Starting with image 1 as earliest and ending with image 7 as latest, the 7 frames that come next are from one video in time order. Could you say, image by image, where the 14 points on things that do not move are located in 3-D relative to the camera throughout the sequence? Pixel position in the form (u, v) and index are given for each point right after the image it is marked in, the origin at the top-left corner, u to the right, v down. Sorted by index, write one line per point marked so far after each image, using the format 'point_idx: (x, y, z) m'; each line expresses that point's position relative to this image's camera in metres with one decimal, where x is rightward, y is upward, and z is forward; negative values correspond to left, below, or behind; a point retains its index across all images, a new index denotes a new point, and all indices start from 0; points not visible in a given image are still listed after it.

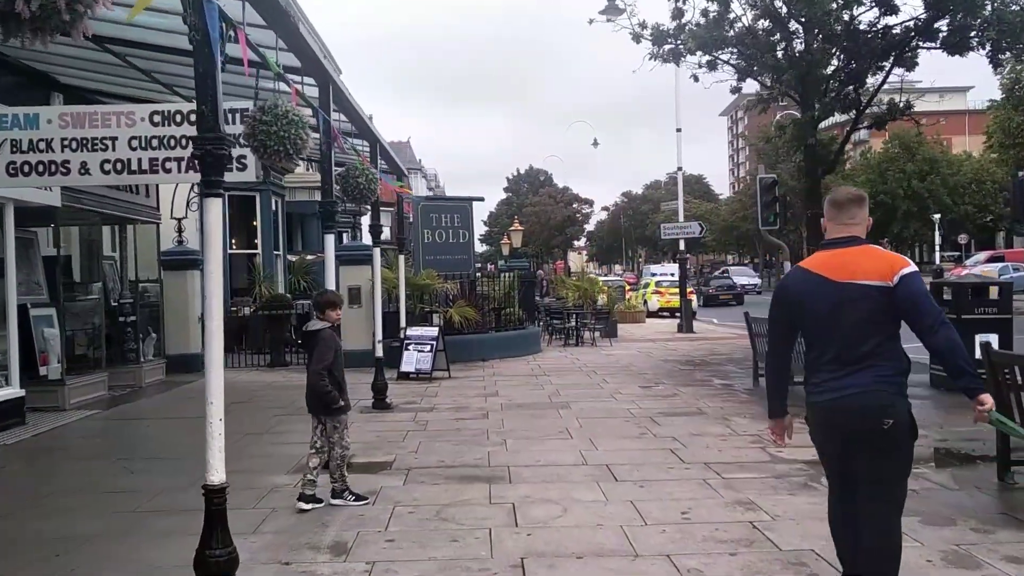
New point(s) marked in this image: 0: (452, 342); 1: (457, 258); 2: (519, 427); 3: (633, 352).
0: (-1.1, -0.9, +15.5) m
1: (-1.0, +0.5, +16.8) m
2: (+0.1, -1.3, +9.1) m
3: (+2.4, -1.2, +18.0) m
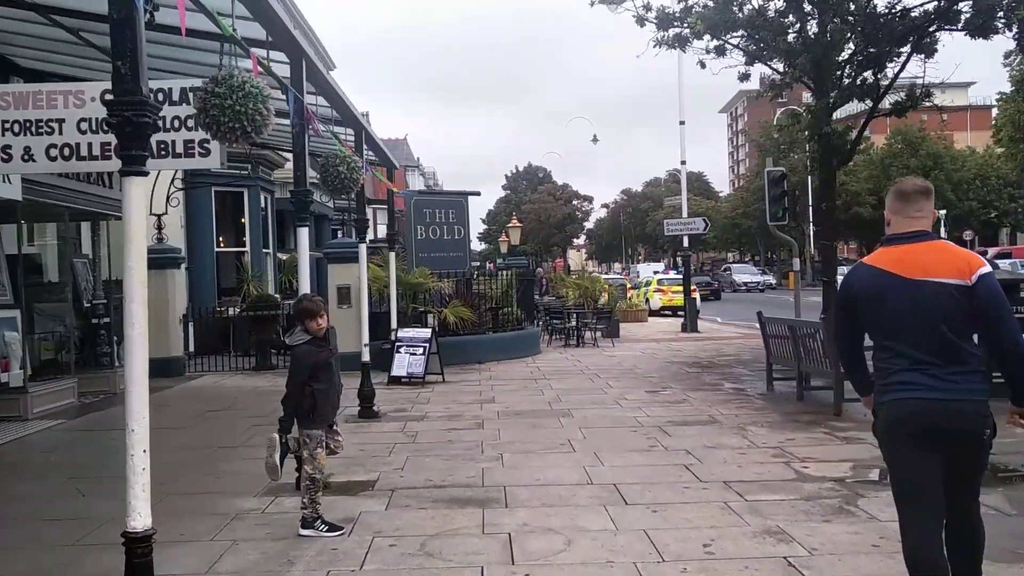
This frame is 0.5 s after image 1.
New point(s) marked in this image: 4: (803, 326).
0: (-1.1, -0.9, +14.8) m
1: (-1.0, +0.5, +16.0) m
2: (0.0, -1.3, +8.3) m
3: (+2.3, -1.2, +17.3) m
4: (+3.2, -0.4, +10.4) m
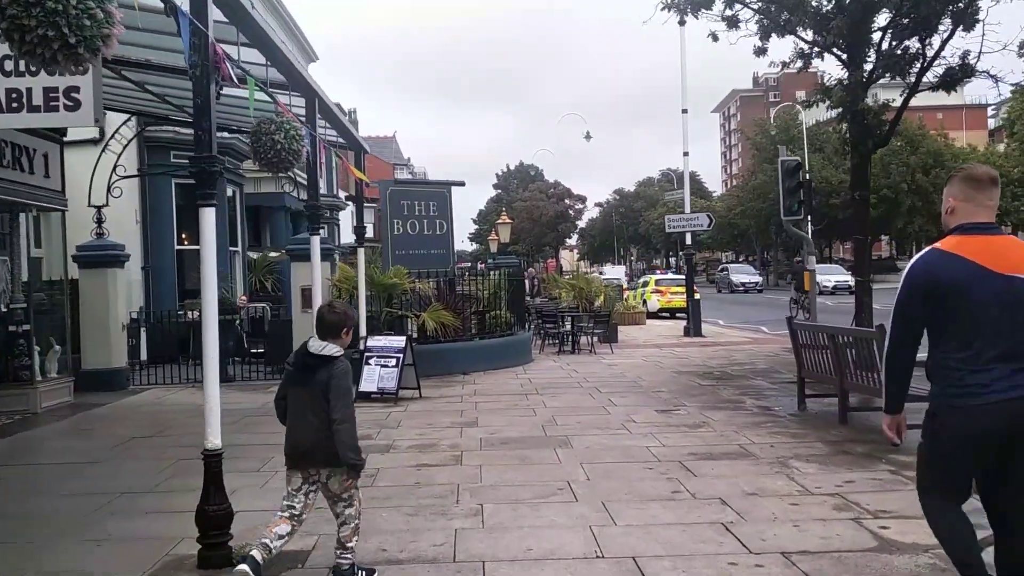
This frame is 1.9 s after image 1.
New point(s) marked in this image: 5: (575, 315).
0: (-1.3, -0.9, +13.1) m
1: (-1.2, +0.5, +14.3) m
2: (-0.1, -1.3, +6.6) m
3: (+2.1, -1.2, +15.6) m
4: (+3.1, -0.4, +8.7) m
5: (+1.2, -0.5, +17.8) m
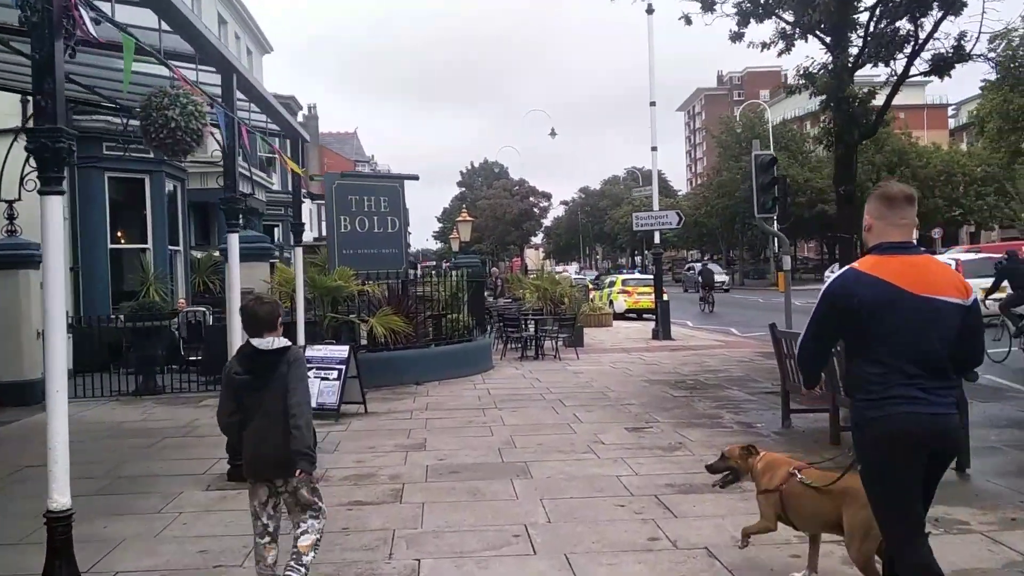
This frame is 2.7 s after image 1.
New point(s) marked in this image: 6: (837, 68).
0: (-1.8, -0.9, +12.0) m
1: (-1.8, +0.5, +13.2) m
2: (-0.4, -1.4, +5.5) m
3: (+1.5, -1.2, +14.6) m
4: (+2.7, -0.5, +7.8) m
5: (+0.5, -0.5, +16.8) m
6: (+3.6, +2.4, +10.3) m
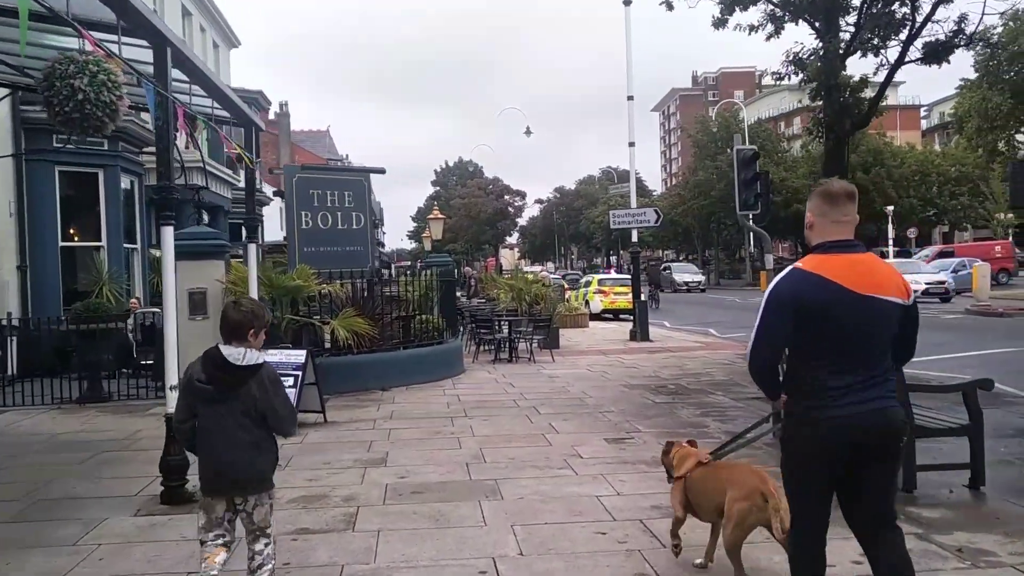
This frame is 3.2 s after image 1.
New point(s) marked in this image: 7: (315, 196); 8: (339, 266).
0: (-2.2, -0.9, +11.2) m
1: (-2.2, +0.5, +12.5) m
2: (-0.6, -1.4, +4.8) m
3: (+1.1, -1.2, +14.0) m
4: (+2.4, -0.5, +7.1) m
5: (0.0, -0.5, +16.1) m
6: (+3.3, +2.4, +9.7) m
7: (-2.6, +1.2, +12.2) m
8: (-2.3, +0.3, +12.4) m
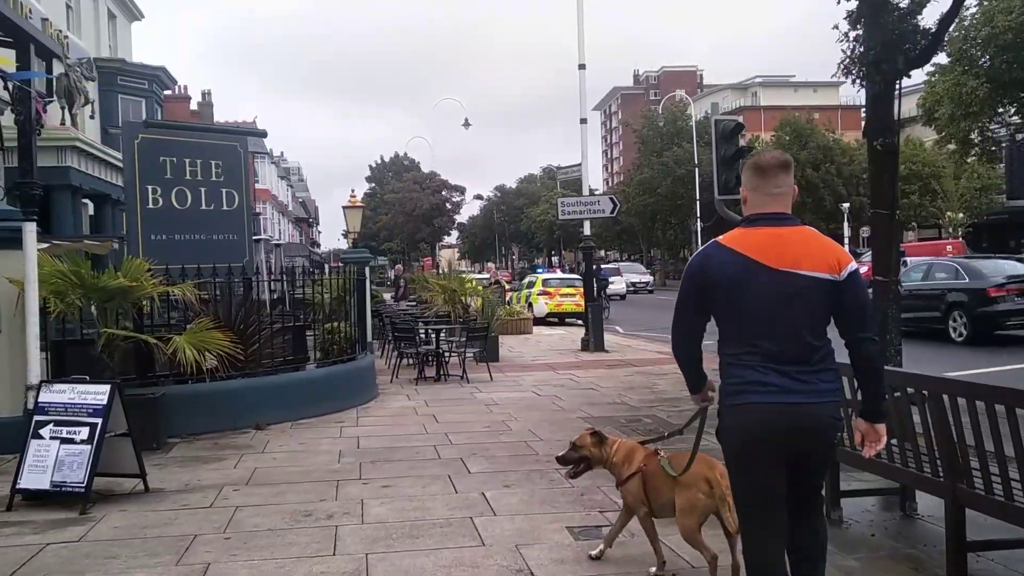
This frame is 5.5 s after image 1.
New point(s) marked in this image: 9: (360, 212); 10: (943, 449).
0: (-2.8, -0.9, +8.1) m
1: (-3.0, +0.5, +9.3) m
2: (-0.8, -1.4, +1.8) m
3: (+0.2, -1.3, +11.0) m
4: (+2.0, -0.5, +4.3) m
5: (-1.0, -0.6, +13.1) m
6: (+2.7, +2.4, +6.9) m
7: (-3.3, +1.2, +9.0) m
8: (-3.0, +0.3, +9.3) m
9: (-3.0, +1.6, +19.0) m
10: (+2.0, -0.8, +4.4) m
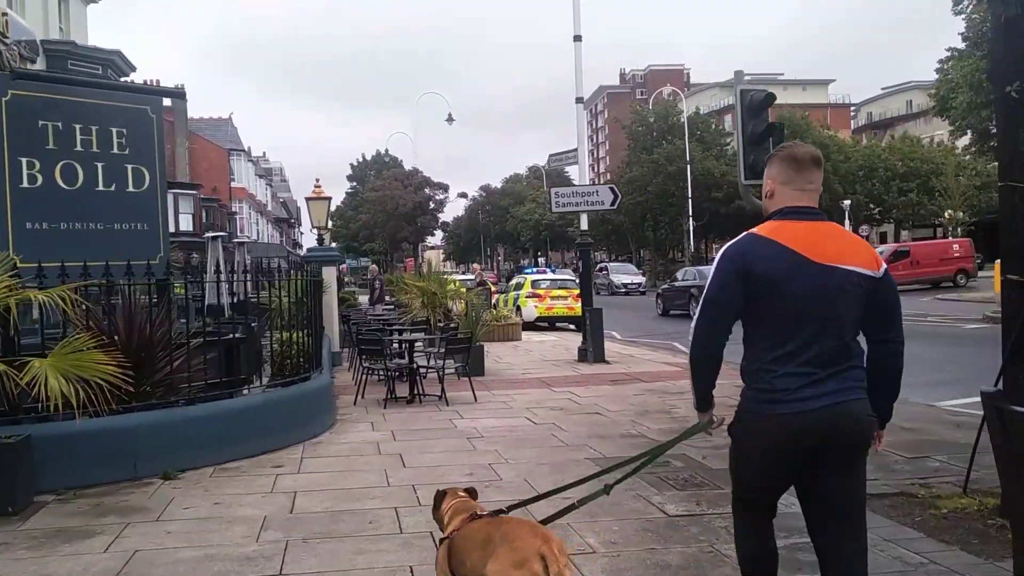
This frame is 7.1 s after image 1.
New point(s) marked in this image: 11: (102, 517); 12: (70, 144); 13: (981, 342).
0: (-2.9, -1.0, +6.0) m
1: (-3.1, +0.4, +7.2) m
2: (-0.8, -1.4, -0.3) m
3: (+0.1, -1.3, +9.0) m
4: (+2.0, -0.5, +2.3) m
5: (-1.1, -0.6, +11.0) m
6: (+2.6, +2.4, +4.9) m
7: (-3.4, +1.2, +6.9) m
8: (-3.1, +0.3, +7.2) m
9: (-3.3, +1.5, +16.9) m
10: (+2.0, -0.9, +2.4) m
11: (-2.4, -1.3, +5.5) m
12: (-3.3, +1.1, +7.0) m
13: (+7.8, -0.9, +15.7) m
